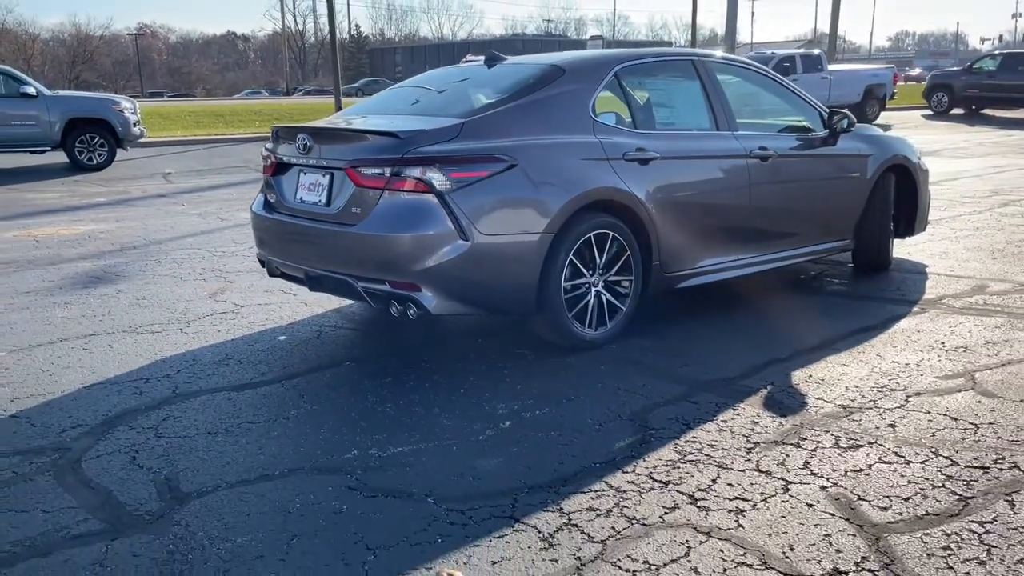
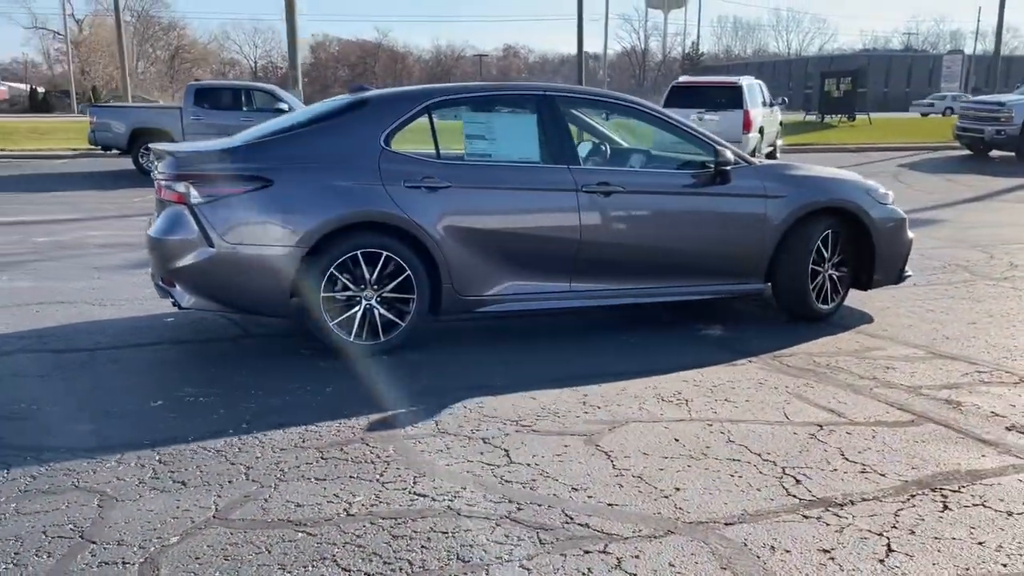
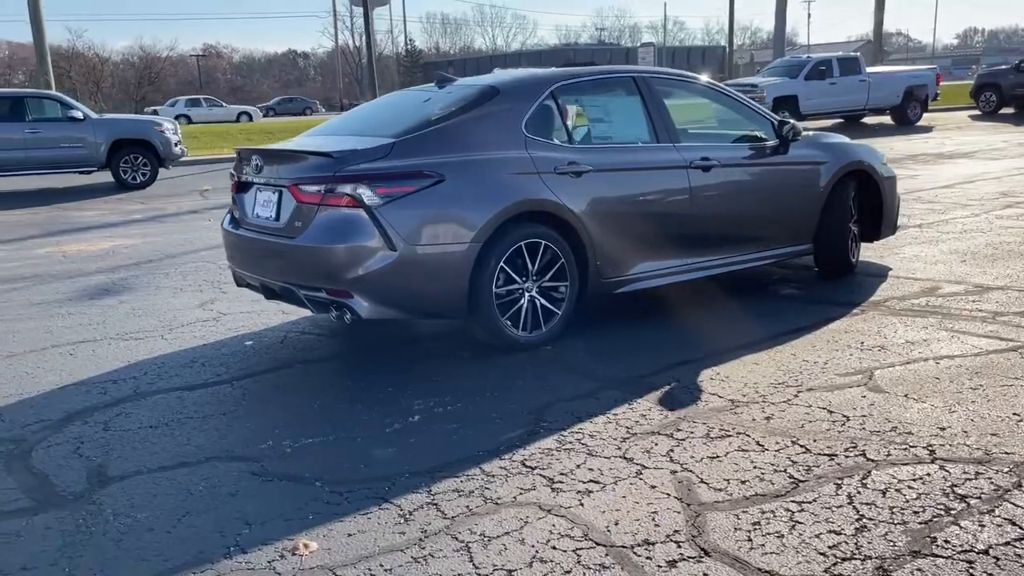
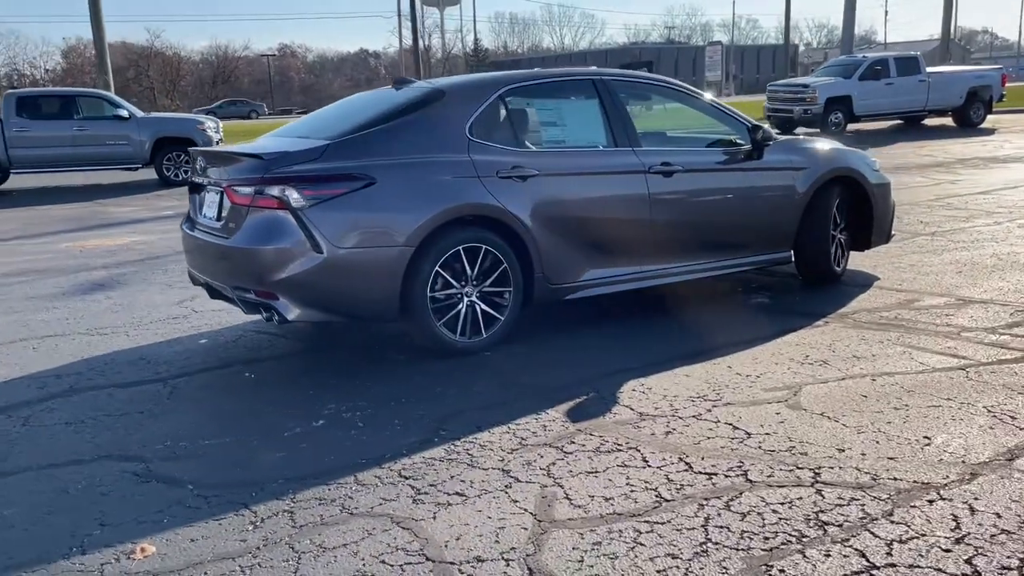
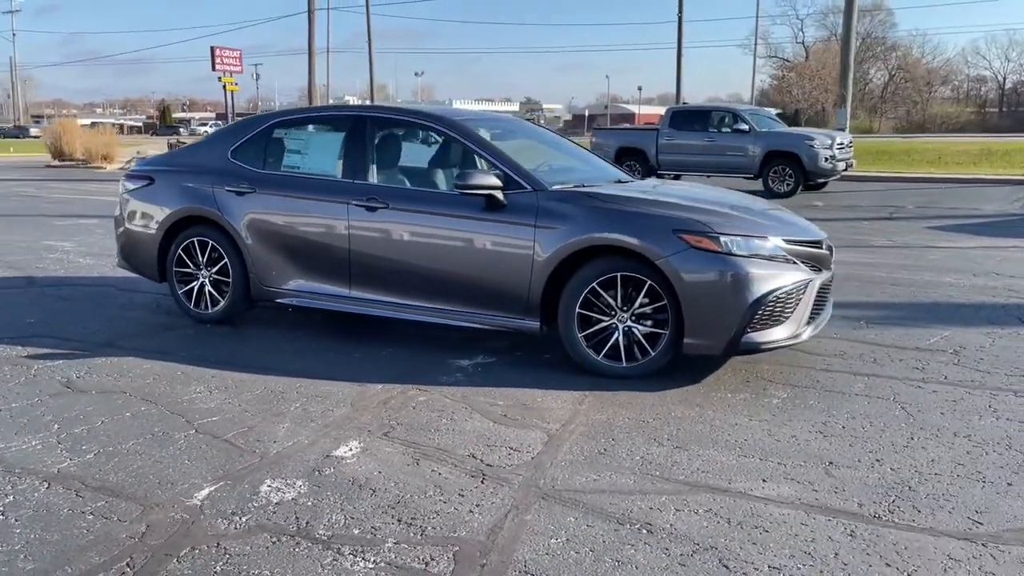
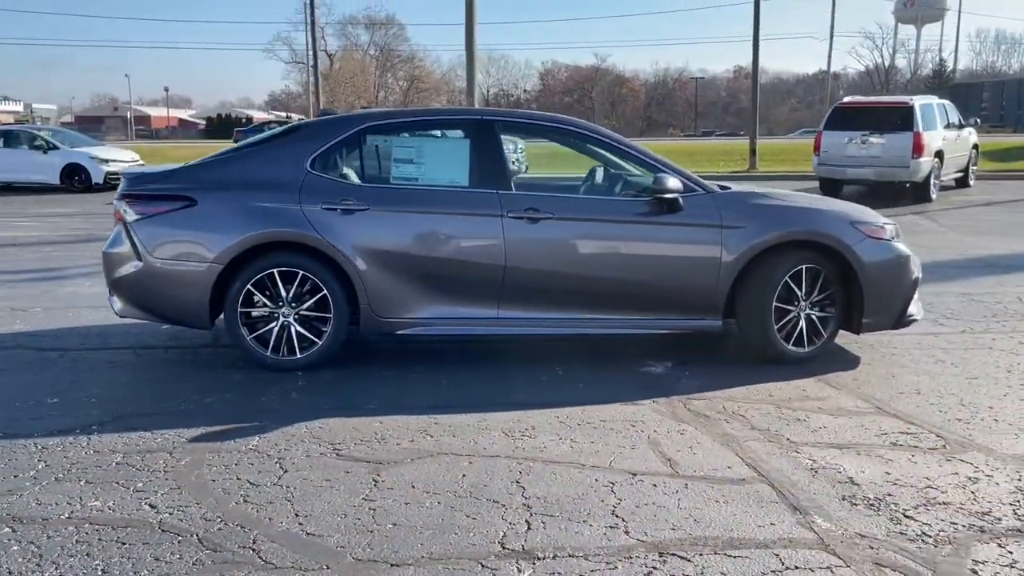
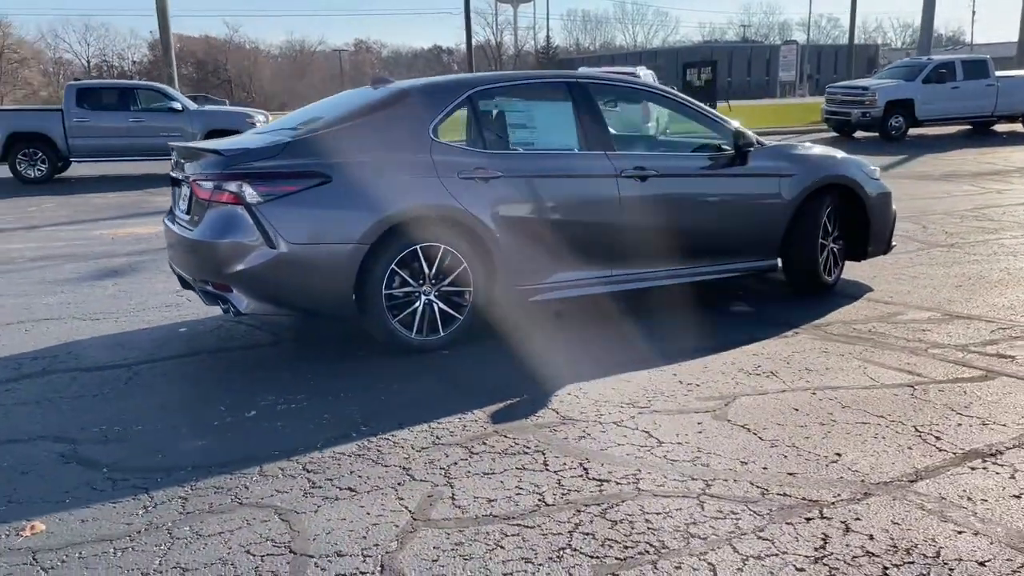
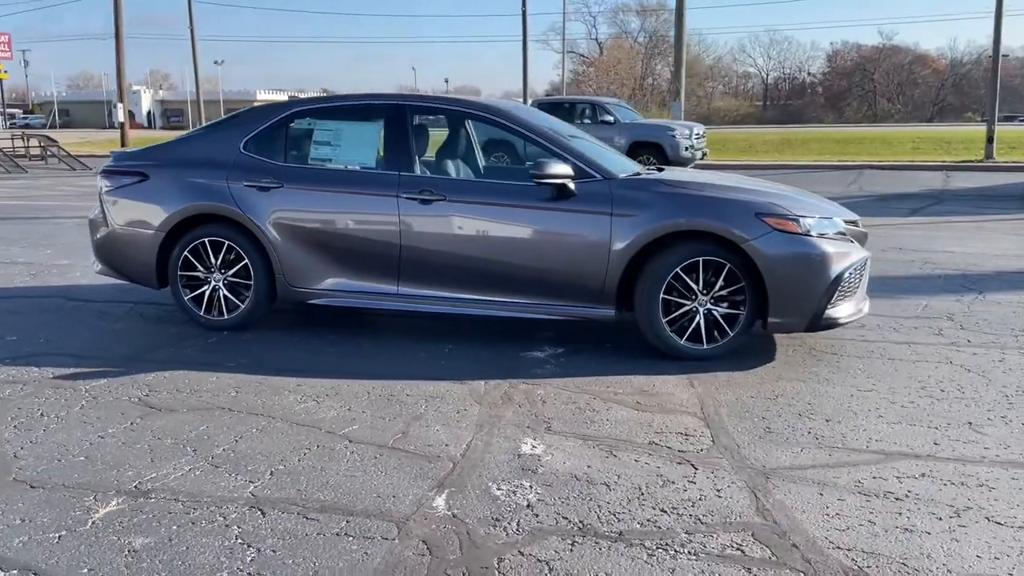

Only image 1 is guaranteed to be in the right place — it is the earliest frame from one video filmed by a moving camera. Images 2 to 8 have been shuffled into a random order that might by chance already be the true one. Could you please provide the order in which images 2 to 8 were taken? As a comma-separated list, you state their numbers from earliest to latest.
3, 4, 7, 2, 6, 8, 5
